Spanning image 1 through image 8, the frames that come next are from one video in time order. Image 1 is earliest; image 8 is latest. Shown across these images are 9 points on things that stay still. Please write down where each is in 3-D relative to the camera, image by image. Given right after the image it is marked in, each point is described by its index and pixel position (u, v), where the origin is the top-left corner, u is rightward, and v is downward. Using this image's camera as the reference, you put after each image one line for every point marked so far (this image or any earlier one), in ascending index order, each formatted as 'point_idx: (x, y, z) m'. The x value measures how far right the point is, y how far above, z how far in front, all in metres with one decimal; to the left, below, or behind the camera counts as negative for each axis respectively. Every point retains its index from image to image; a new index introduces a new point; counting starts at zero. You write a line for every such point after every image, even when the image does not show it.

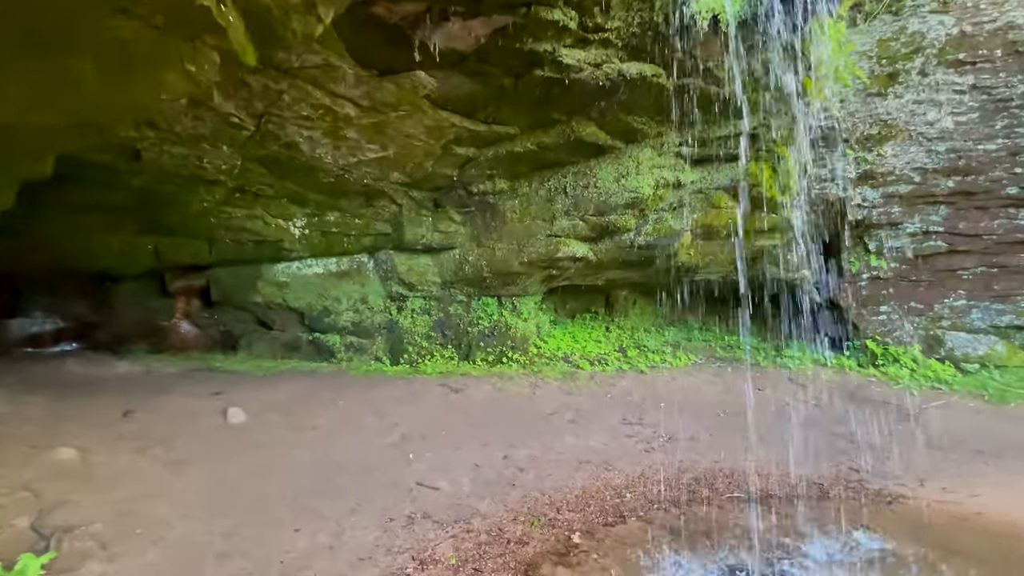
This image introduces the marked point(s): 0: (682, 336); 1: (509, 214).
0: (+3.2, -0.9, +9.3) m
1: (0.0, +1.0, +6.4) m
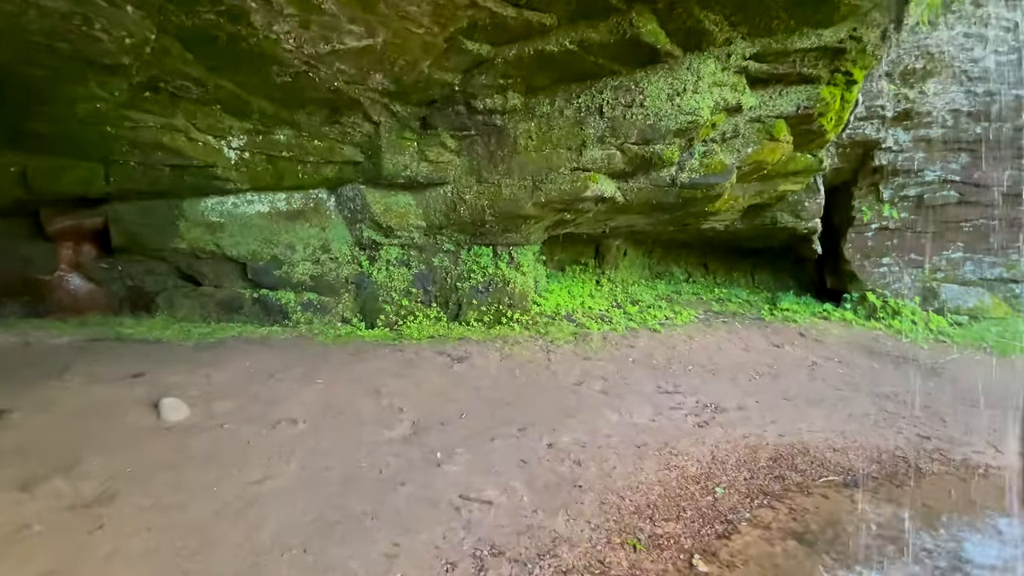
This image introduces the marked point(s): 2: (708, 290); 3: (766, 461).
0: (+2.9, 0.0, +8.7) m
1: (+0.1, +1.6, +5.1) m
2: (+3.6, 0.0, +8.8) m
3: (+2.1, -1.4, +4.0) m
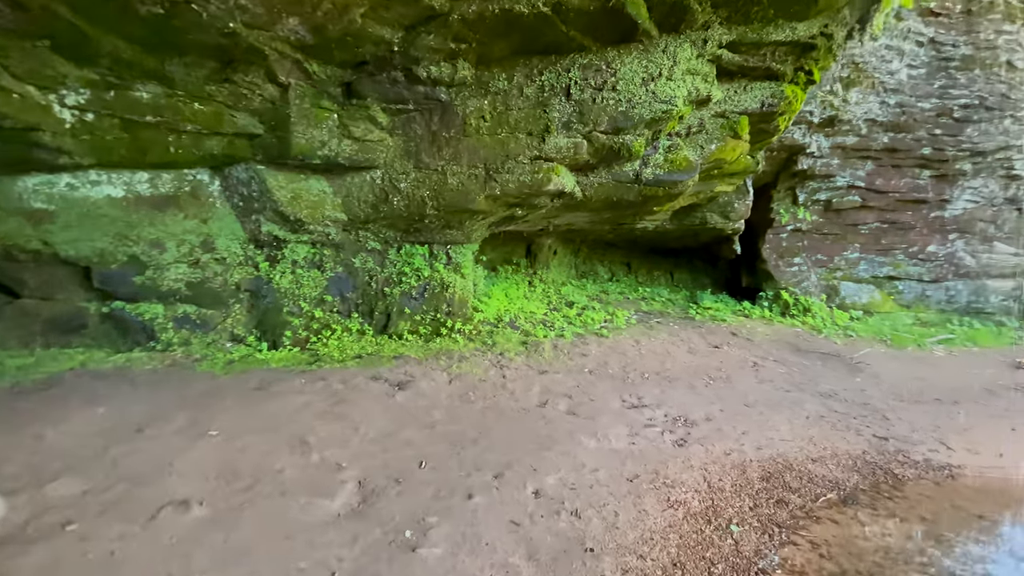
0: (+1.6, 0.0, +8.4) m
1: (-0.3, +1.5, +4.3) m
2: (+2.2, 0.0, +8.7) m
3: (+1.9, -1.5, +3.7) m
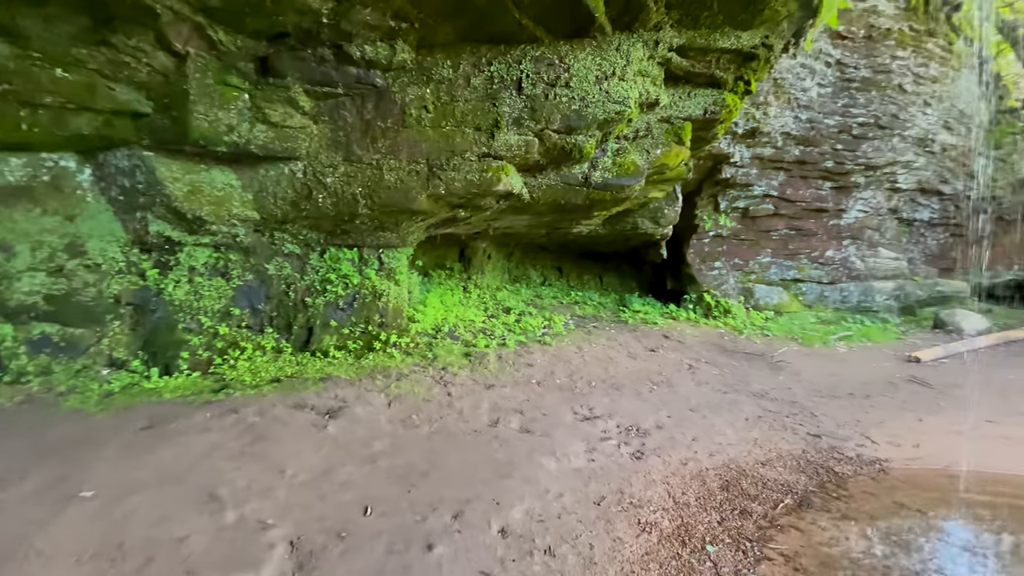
0: (+0.4, -0.1, +8.2) m
1: (-0.8, +1.5, +3.9) m
2: (+1.0, -0.1, +8.6) m
3: (+1.6, -1.5, +3.6) m
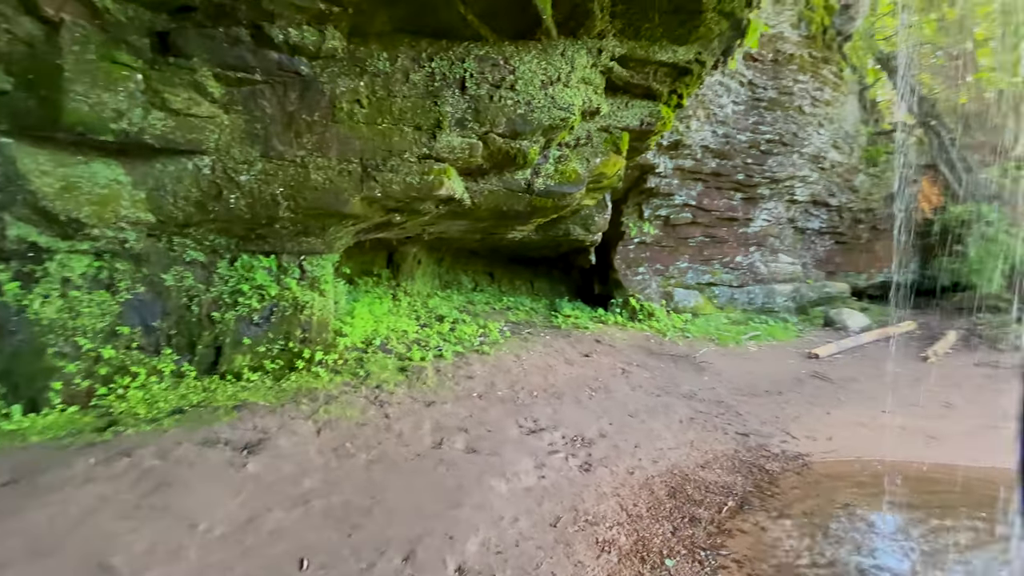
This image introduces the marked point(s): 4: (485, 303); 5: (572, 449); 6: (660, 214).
0: (-0.7, -0.2, +8.0) m
1: (-1.2, +1.4, +3.5) m
2: (-0.2, -0.2, +8.5) m
3: (+1.2, -1.6, +3.6) m
4: (-0.5, -0.3, +8.1) m
5: (+0.5, -1.4, +4.2) m
6: (+2.6, +1.3, +8.4) m
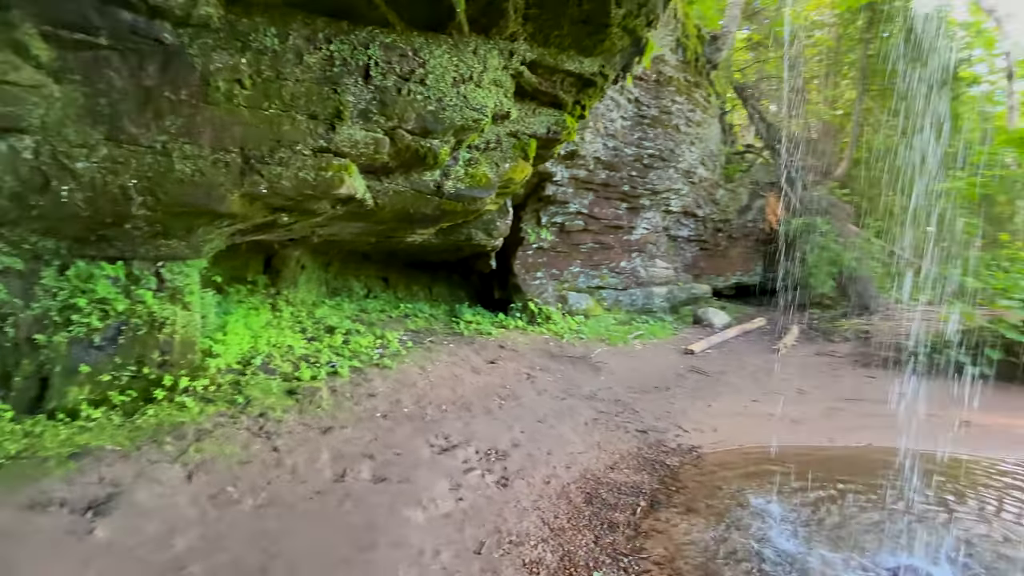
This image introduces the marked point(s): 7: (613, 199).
0: (-2.4, -0.3, +7.4) m
1: (-1.8, +1.3, +3.0) m
2: (-2.0, -0.3, +8.0) m
3: (+0.6, -1.7, +3.6) m
4: (-2.1, -0.4, +7.6) m
5: (-0.2, -1.5, +4.0) m
6: (+0.8, +1.3, +8.6) m
7: (+1.9, +1.8, +9.2) m
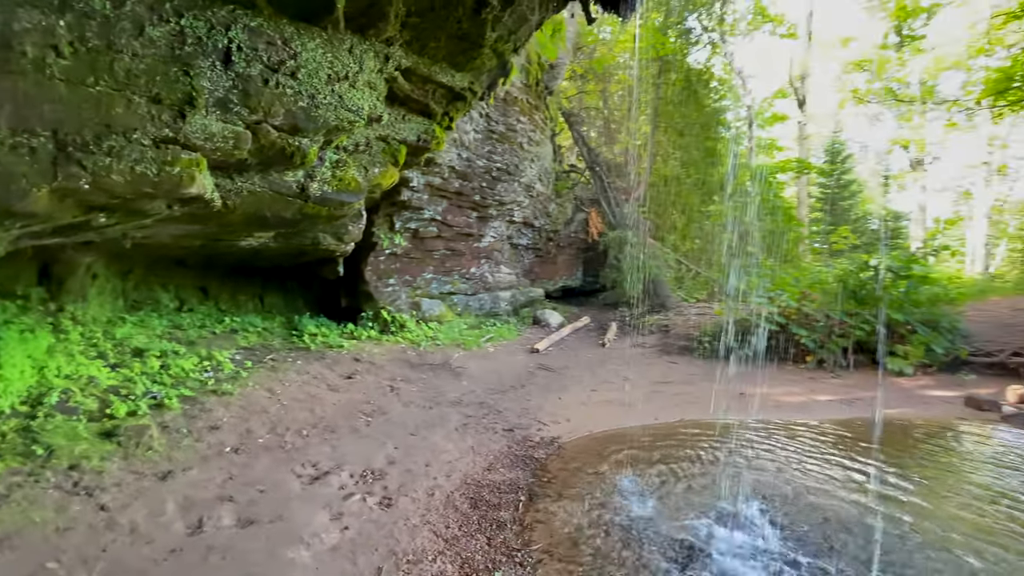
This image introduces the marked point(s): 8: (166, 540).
0: (-4.4, -0.5, +6.2) m
1: (-2.3, +1.2, +2.3) m
2: (-4.2, -0.4, +6.9) m
3: (-0.3, -1.8, +3.7) m
4: (-4.2, -0.5, +6.5) m
5: (-1.2, -1.6, +3.8) m
6: (-1.9, +1.1, +8.5) m
7: (-1.0, +1.7, +9.5) m
8: (-1.9, -1.4, +2.7) m
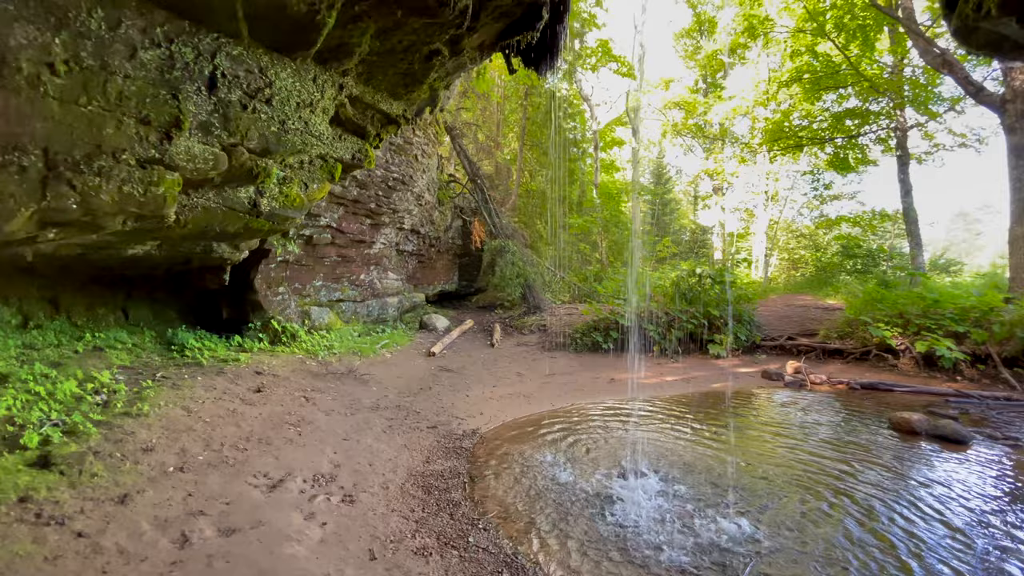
0: (-5.4, -0.6, +5.4) m
1: (-2.3, +1.0, +2.3) m
2: (-5.4, -0.6, +6.1) m
3: (-0.7, -1.9, +4.2) m
4: (-5.3, -0.7, +5.7) m
5: (-1.6, -1.7, +4.1) m
6: (-3.7, +1.0, +8.3) m
7: (-3.2, +1.5, +9.5) m
8: (-2.0, -1.5, +2.8) m
